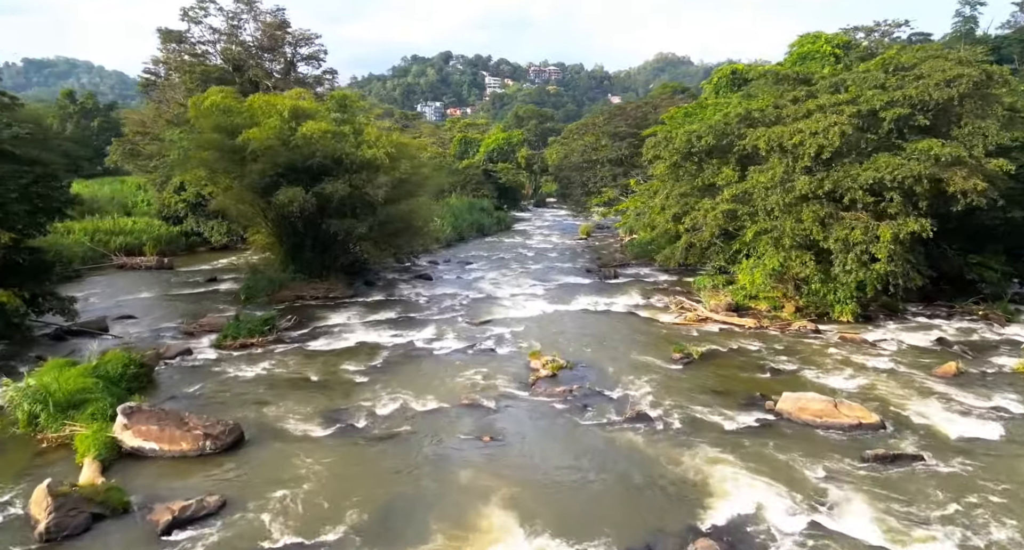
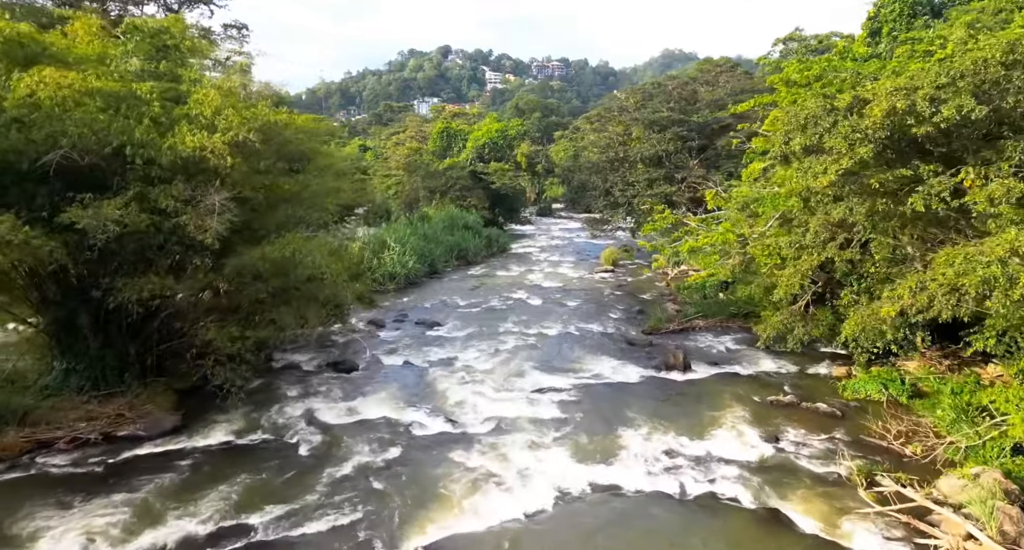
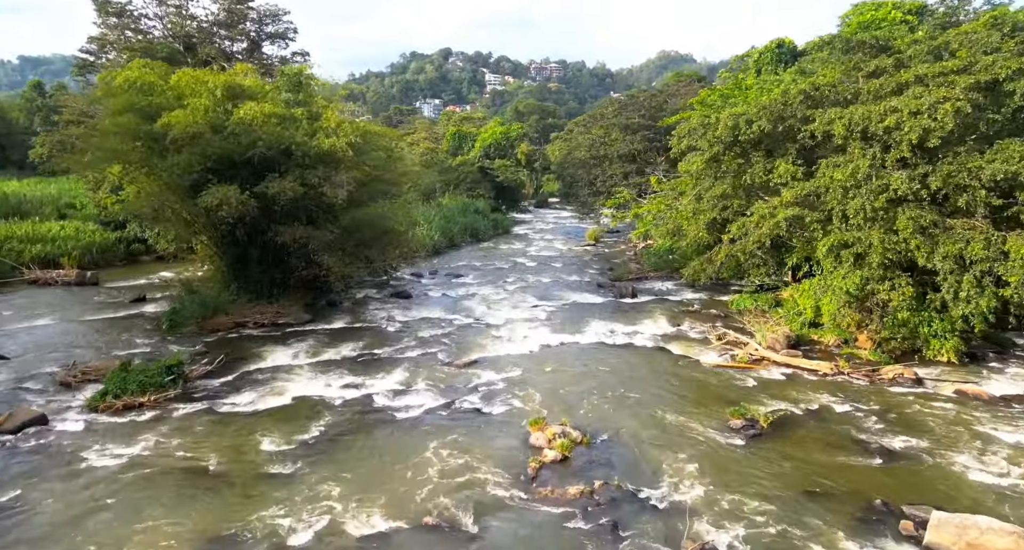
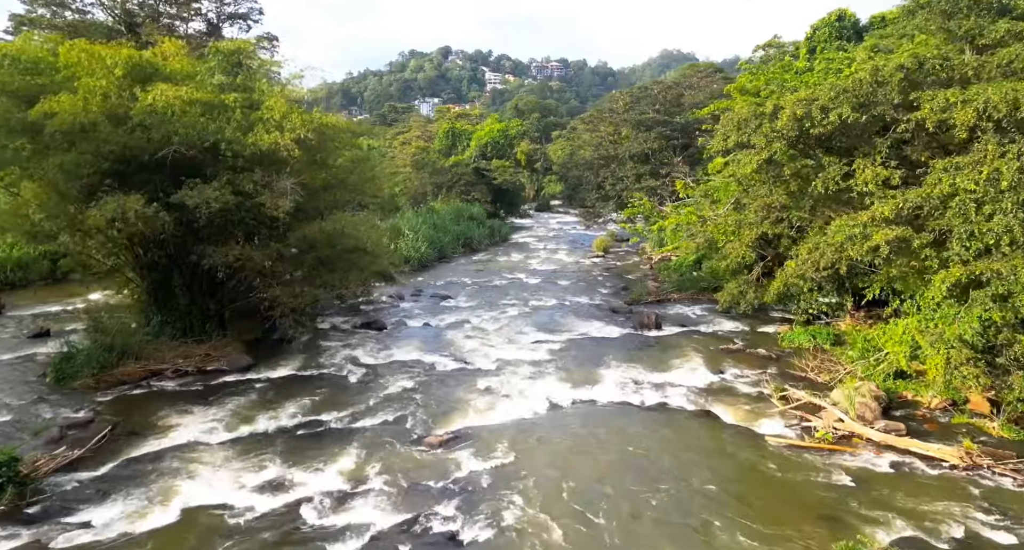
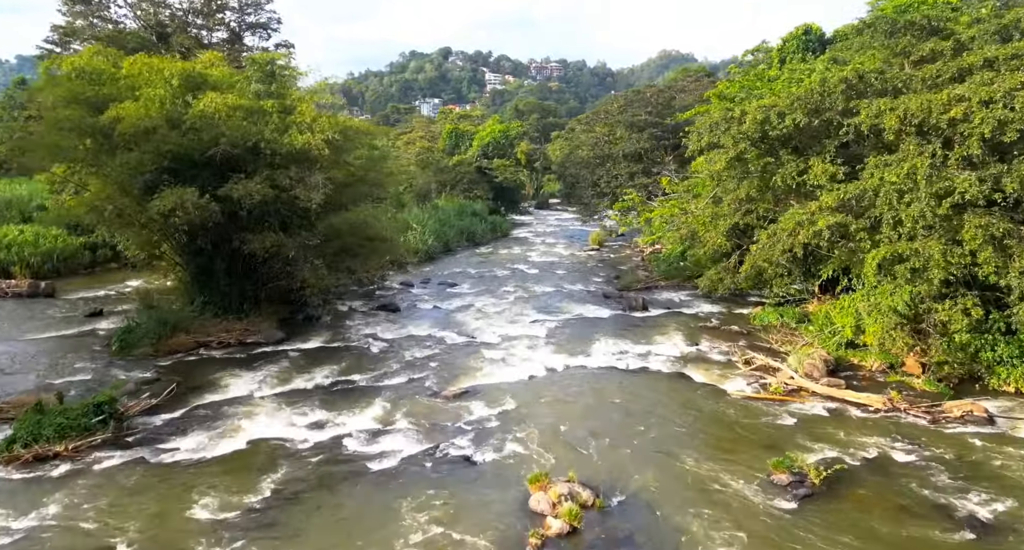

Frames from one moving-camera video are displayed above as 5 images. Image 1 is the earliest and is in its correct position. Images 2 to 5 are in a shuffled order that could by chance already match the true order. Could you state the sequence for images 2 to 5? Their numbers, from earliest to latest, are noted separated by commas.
3, 5, 4, 2
